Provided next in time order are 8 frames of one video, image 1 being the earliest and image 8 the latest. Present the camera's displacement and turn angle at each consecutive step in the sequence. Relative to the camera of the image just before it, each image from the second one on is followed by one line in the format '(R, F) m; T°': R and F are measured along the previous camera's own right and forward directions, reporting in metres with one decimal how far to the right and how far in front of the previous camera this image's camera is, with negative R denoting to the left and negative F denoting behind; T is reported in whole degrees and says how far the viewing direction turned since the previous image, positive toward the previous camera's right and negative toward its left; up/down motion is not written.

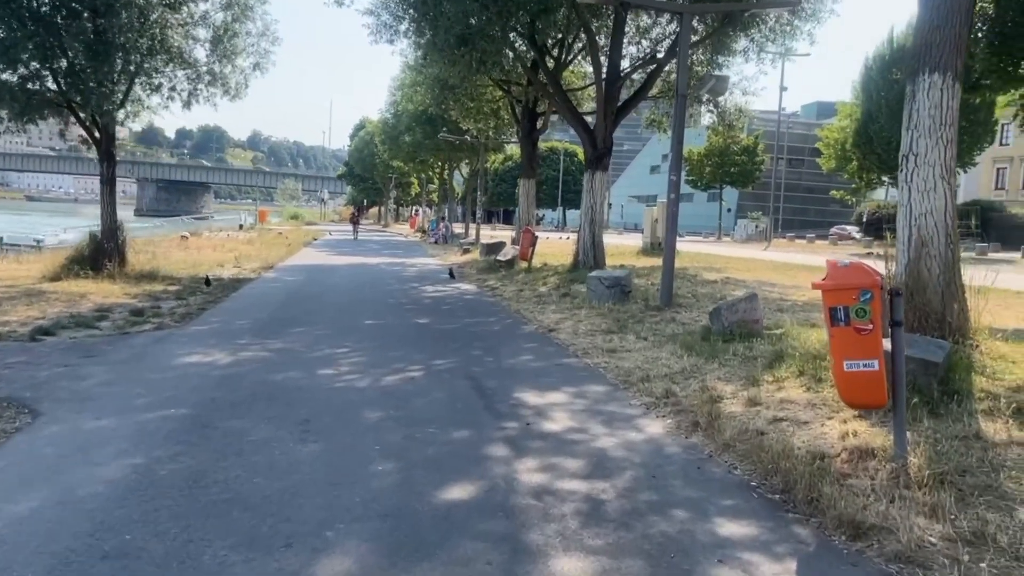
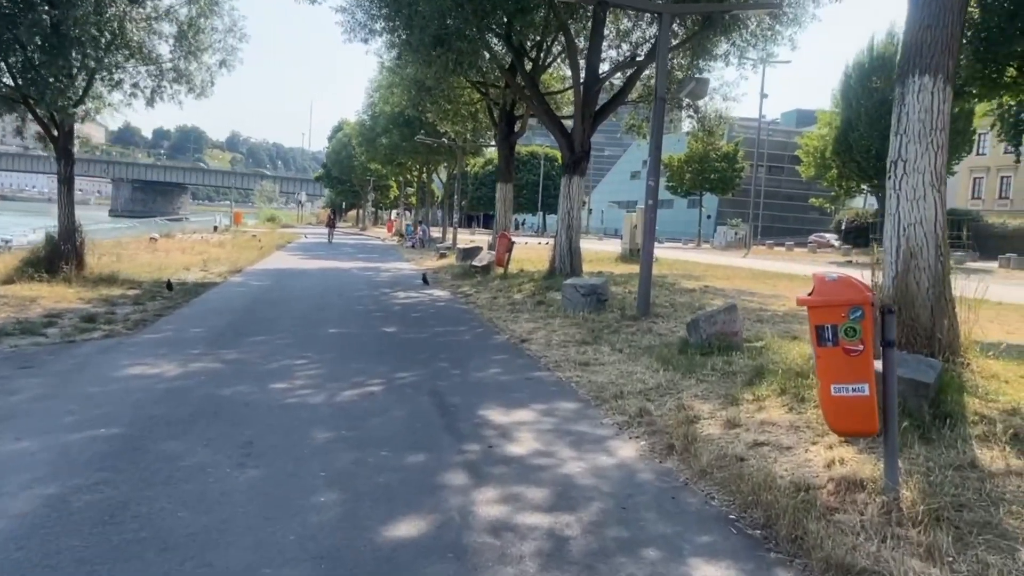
(+0.1, +0.5) m; +1°
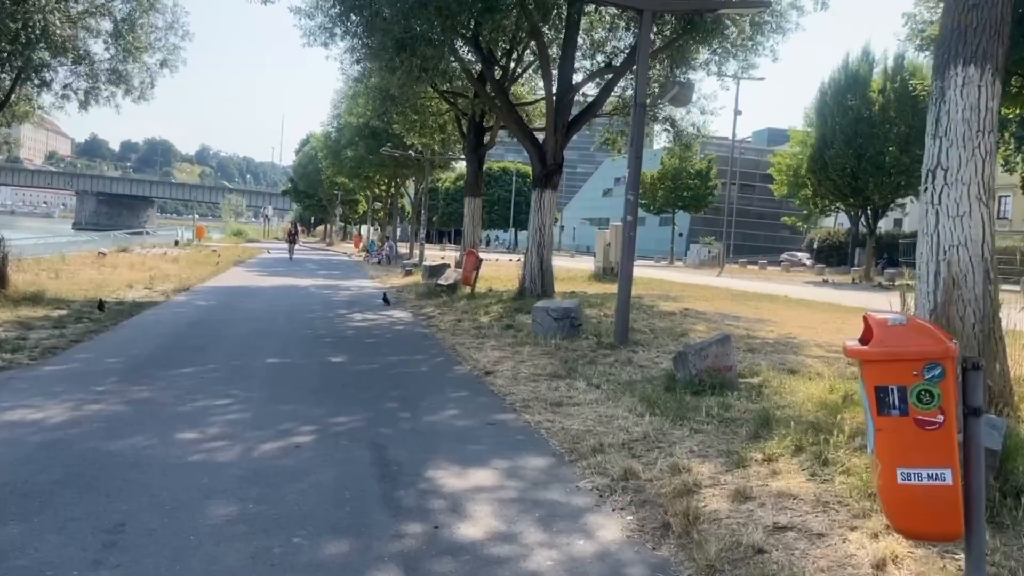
(+0.1, +1.3) m; +2°
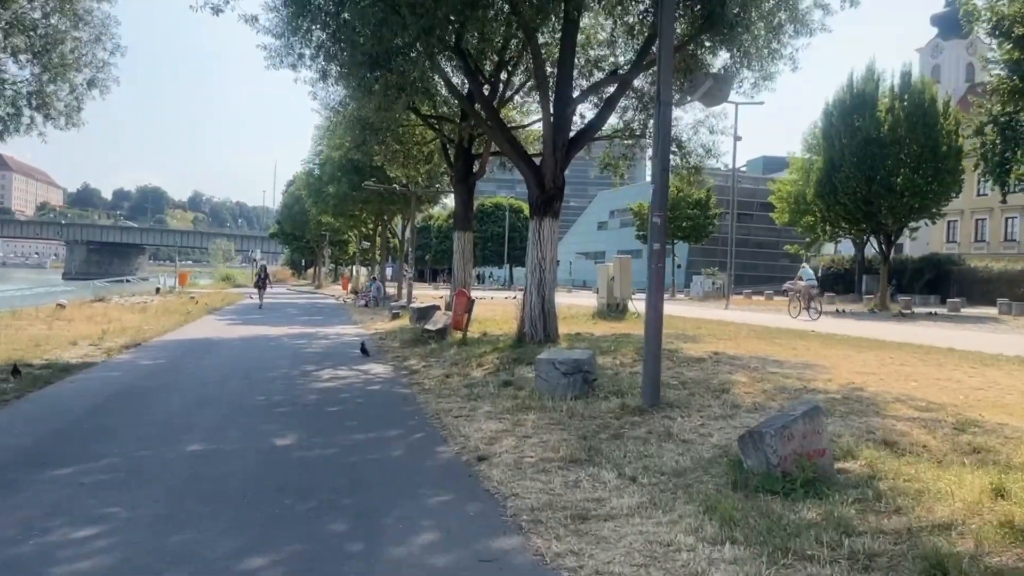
(0.0, +2.4) m; 0°
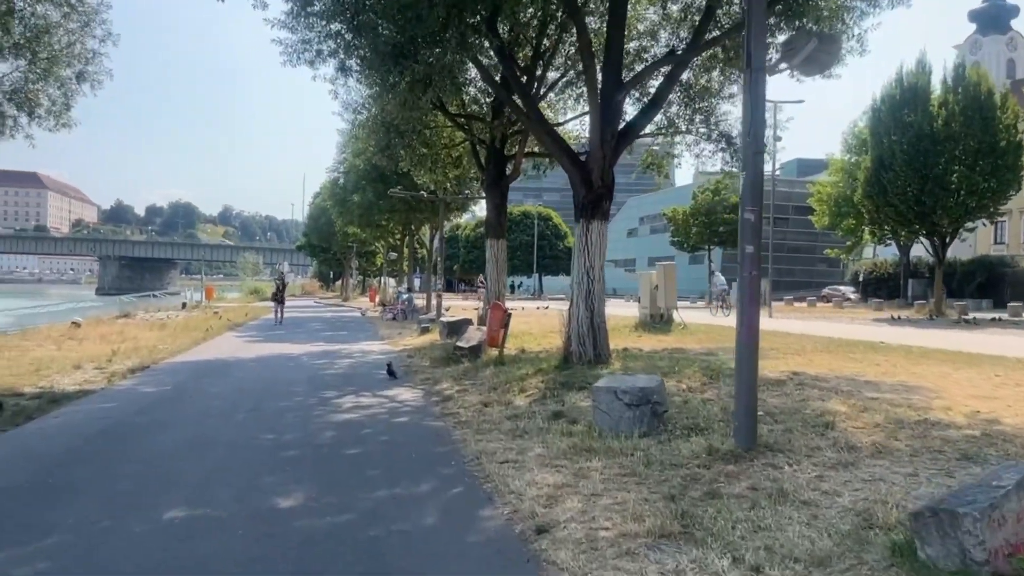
(-0.3, +1.7) m; -2°
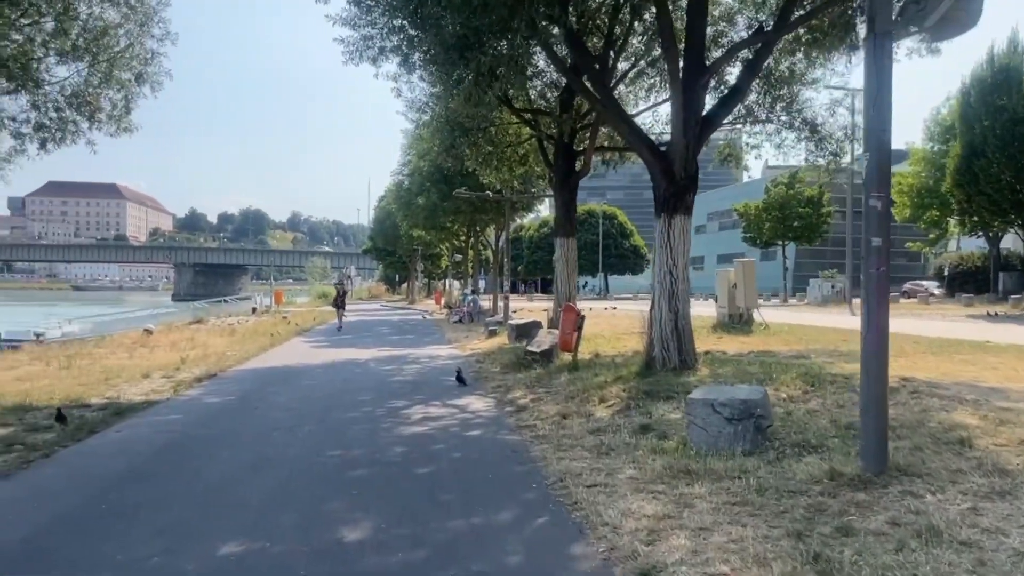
(-0.2, +0.8) m; -4°
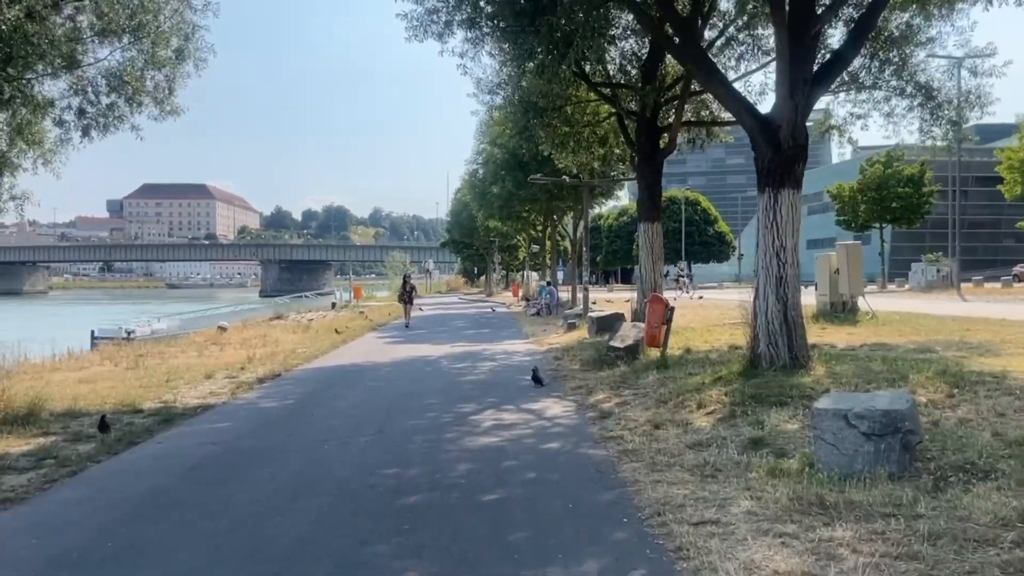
(0.0, +1.3) m; -5°
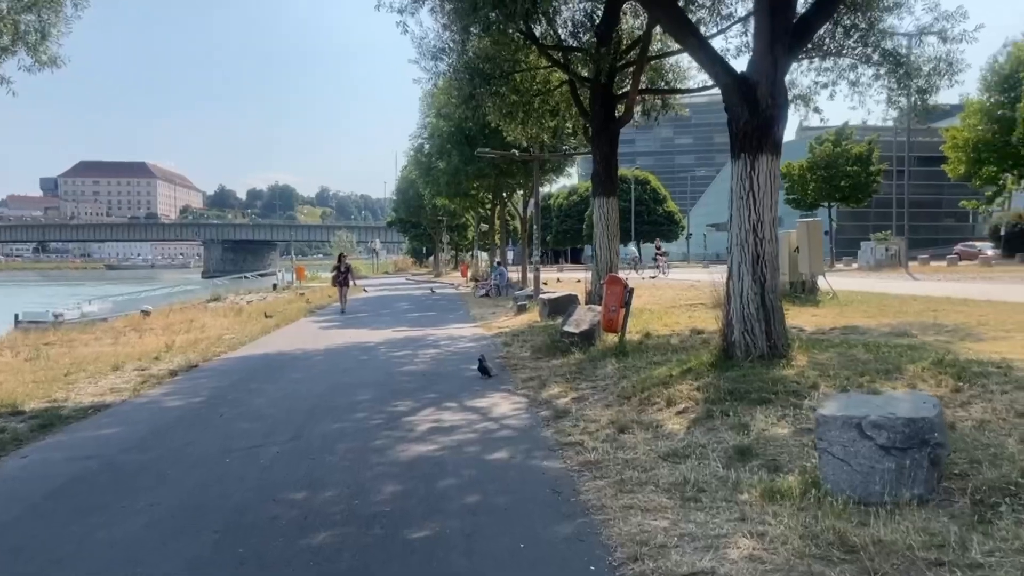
(+0.1, +1.4) m; +3°
